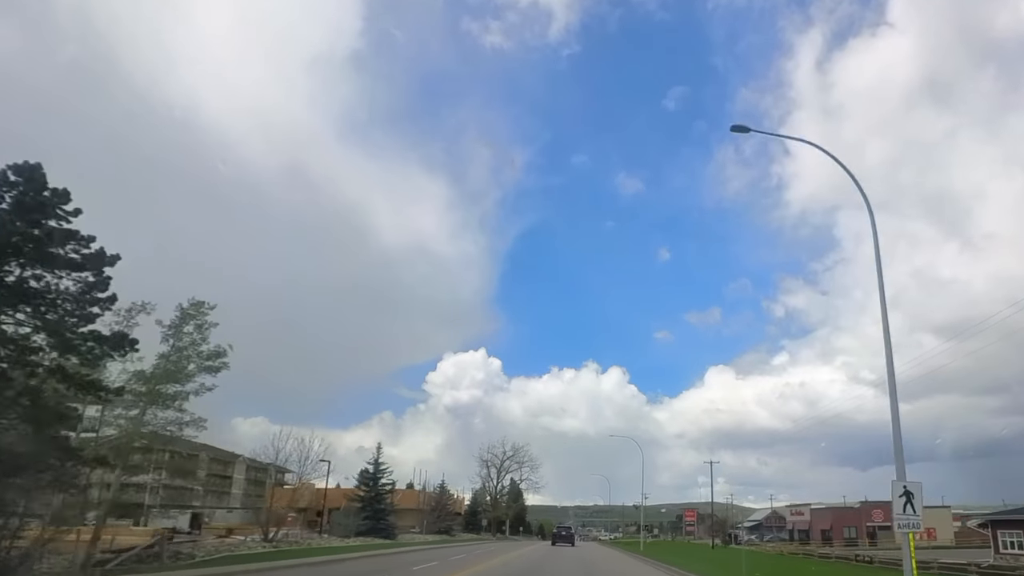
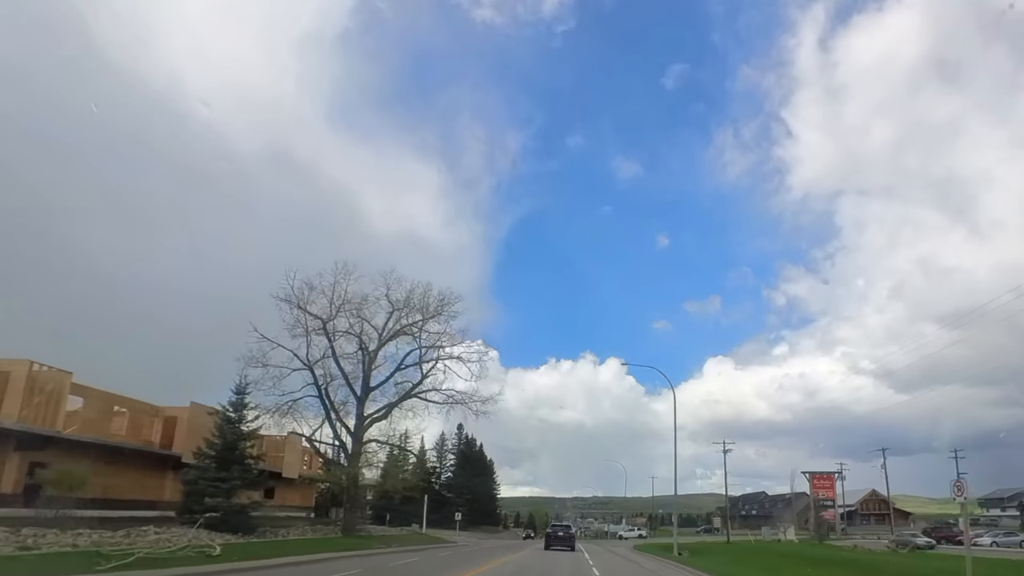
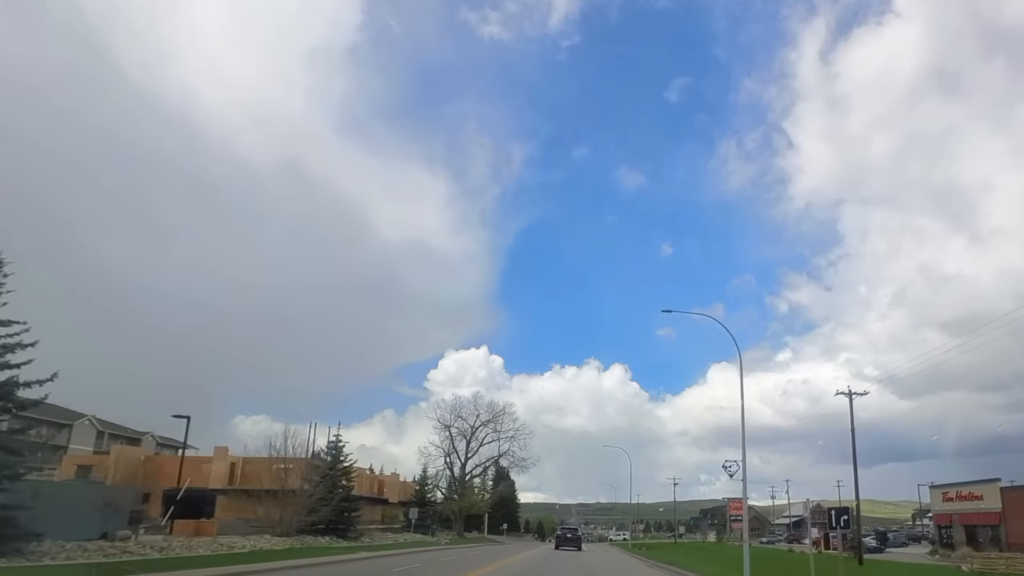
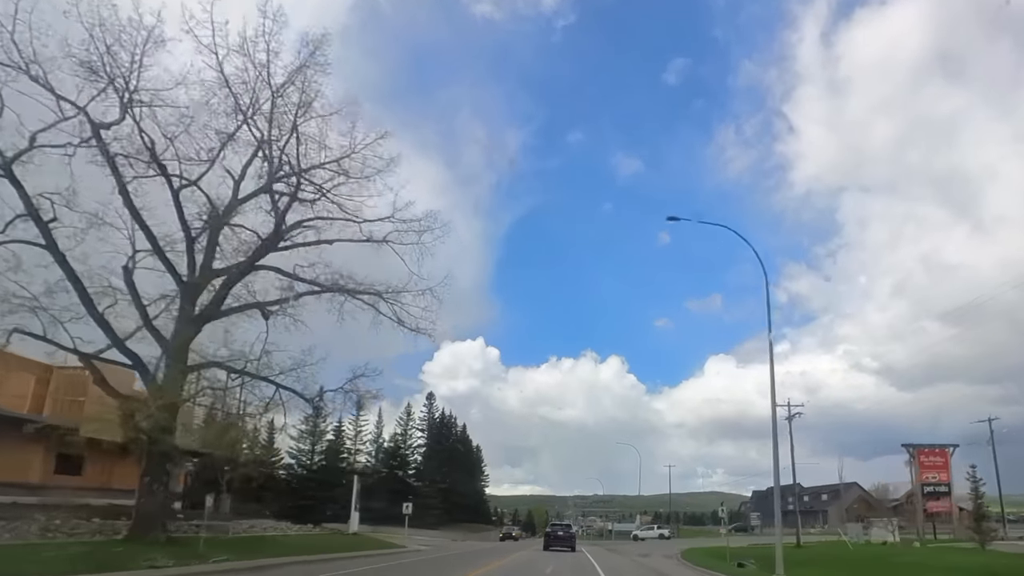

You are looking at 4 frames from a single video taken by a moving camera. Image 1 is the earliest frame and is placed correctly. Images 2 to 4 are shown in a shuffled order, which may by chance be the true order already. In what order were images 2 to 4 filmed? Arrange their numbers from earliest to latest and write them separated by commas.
3, 2, 4
